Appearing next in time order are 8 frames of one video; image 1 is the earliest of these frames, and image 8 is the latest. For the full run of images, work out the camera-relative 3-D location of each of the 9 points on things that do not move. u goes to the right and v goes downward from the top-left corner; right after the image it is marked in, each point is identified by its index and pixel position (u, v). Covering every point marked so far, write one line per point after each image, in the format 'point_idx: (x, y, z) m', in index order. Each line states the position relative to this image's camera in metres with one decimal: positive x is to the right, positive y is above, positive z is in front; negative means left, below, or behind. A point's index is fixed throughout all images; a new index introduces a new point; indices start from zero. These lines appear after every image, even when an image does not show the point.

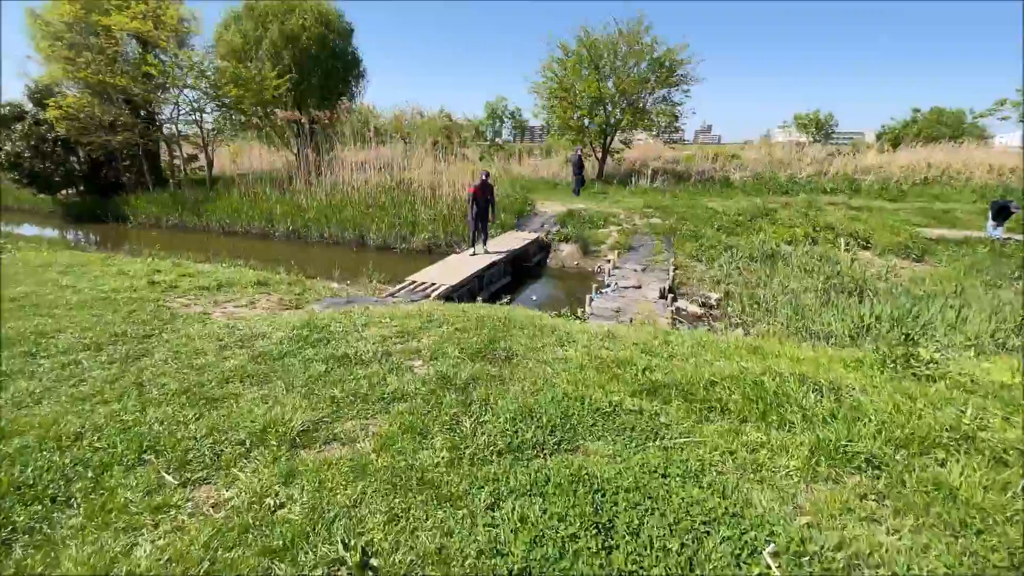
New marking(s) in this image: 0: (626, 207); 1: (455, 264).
0: (+2.9, +2.1, +12.0) m
1: (-0.9, +0.4, +7.7) m
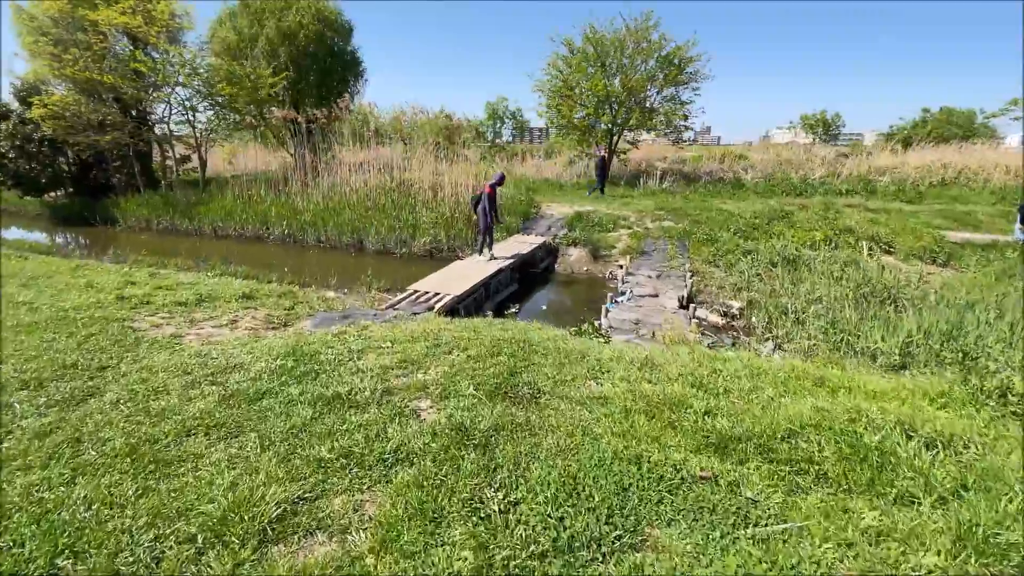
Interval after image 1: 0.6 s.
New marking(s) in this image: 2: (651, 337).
0: (+3.0, +1.9, +11.5) m
1: (-0.8, +0.3, +7.2) m
2: (+1.6, -0.6, +5.4) m
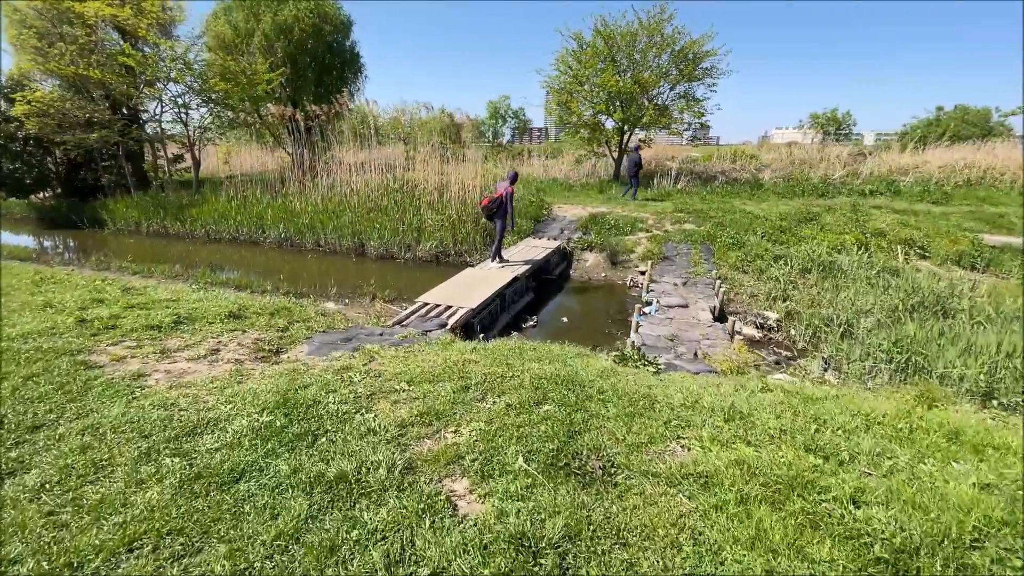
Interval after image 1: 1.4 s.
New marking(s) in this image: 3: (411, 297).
0: (+3.3, +1.8, +10.9) m
1: (-0.5, +0.1, +6.5) m
2: (+1.8, -0.7, +4.8) m
3: (-1.5, -0.2, +7.2) m
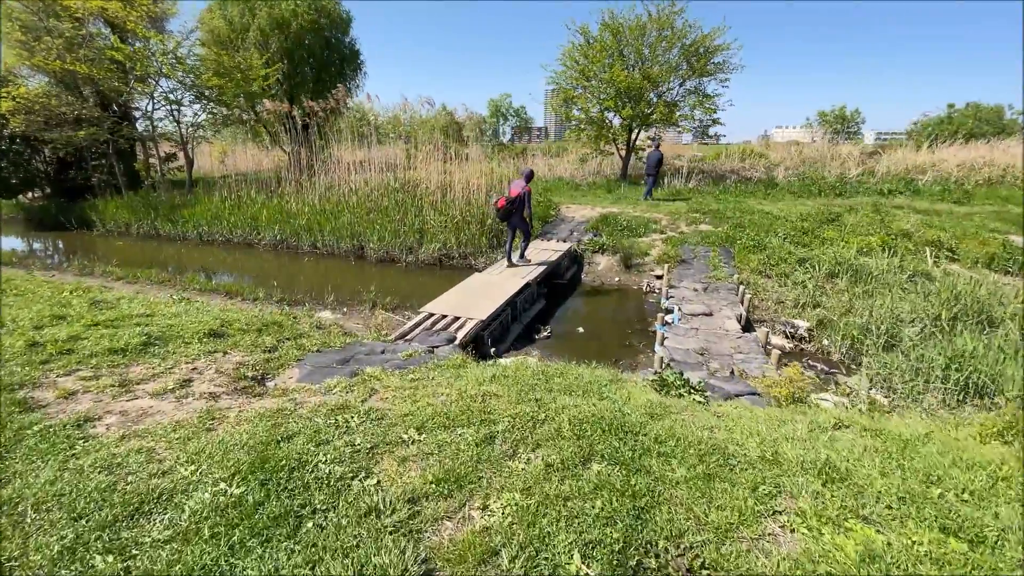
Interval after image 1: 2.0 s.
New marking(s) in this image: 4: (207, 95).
0: (+3.4, +1.7, +10.4) m
1: (-0.4, 0.0, +6.1) m
2: (+2.0, -0.8, +4.3) m
3: (-1.4, -0.3, +6.8) m
4: (-8.3, +5.2, +12.8) m
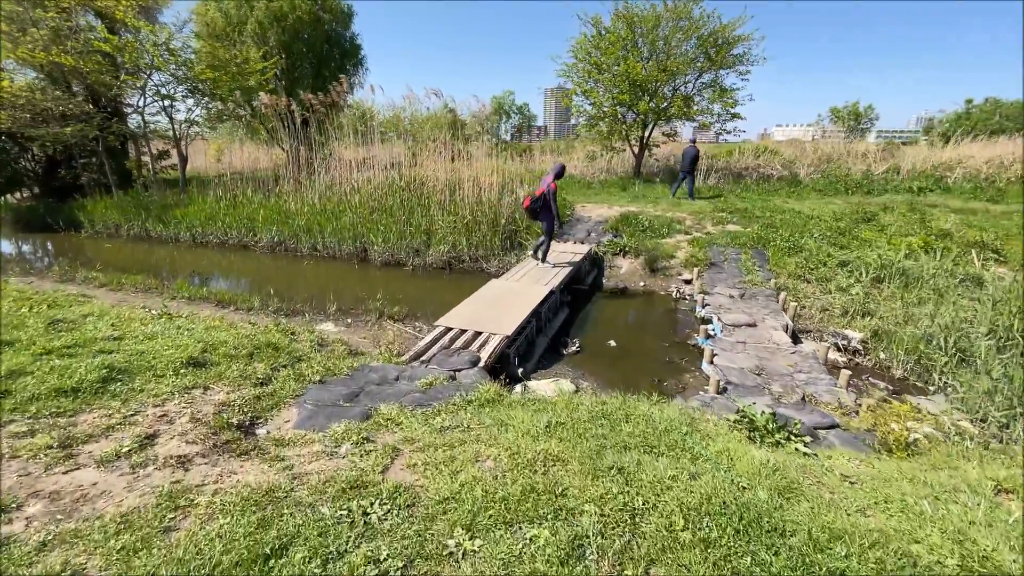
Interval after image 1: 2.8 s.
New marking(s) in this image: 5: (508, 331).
0: (+3.7, +1.6, +9.8) m
1: (-0.1, -0.1, +5.4) m
2: (+2.3, -0.9, +3.7) m
3: (-1.1, -0.4, +6.1) m
4: (-8.0, +5.1, +12.2) m
5: (0.0, -0.4, +4.3) m
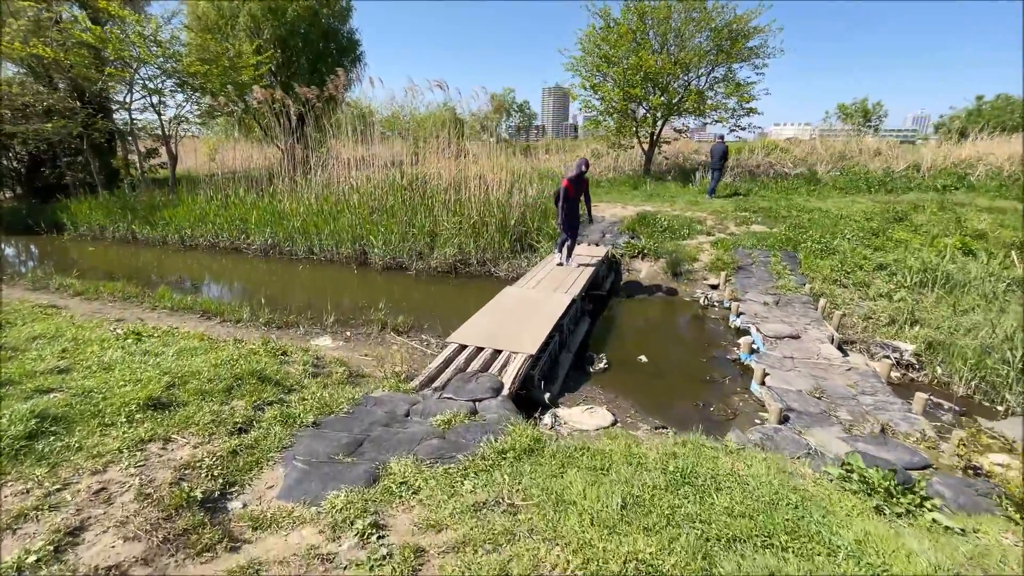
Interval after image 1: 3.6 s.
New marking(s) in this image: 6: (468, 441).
0: (+3.8, +1.5, +9.2) m
1: (+0.1, -0.2, +4.9) m
2: (+2.5, -1.0, +3.2) m
3: (-0.9, -0.5, +5.6) m
4: (-7.9, +5.0, +11.6) m
5: (+0.2, -0.5, +3.8) m
6: (-0.2, -0.8, +2.4) m
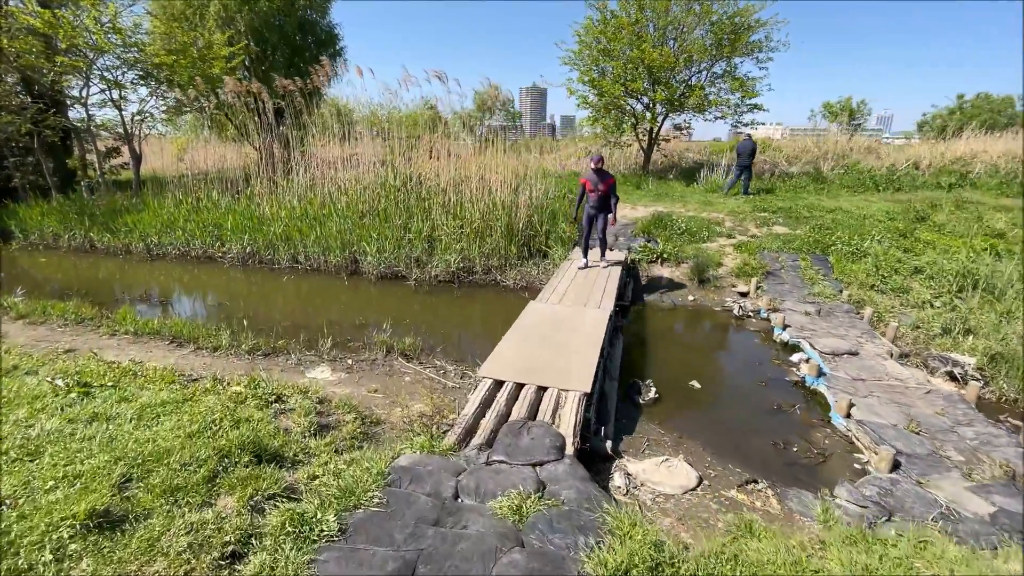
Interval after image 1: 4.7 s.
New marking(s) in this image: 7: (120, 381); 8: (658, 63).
0: (+3.9, +1.4, +8.7) m
1: (+0.3, -0.3, +4.2) m
2: (+2.8, -1.1, +2.6) m
3: (-0.7, -0.6, +4.9) m
4: (-8.0, +4.7, +10.6) m
5: (+0.5, -0.6, +3.1) m
6: (+0.2, -0.9, +1.7) m
7: (-2.5, -0.6, +3.1) m
8: (+3.6, +5.6, +11.8) m
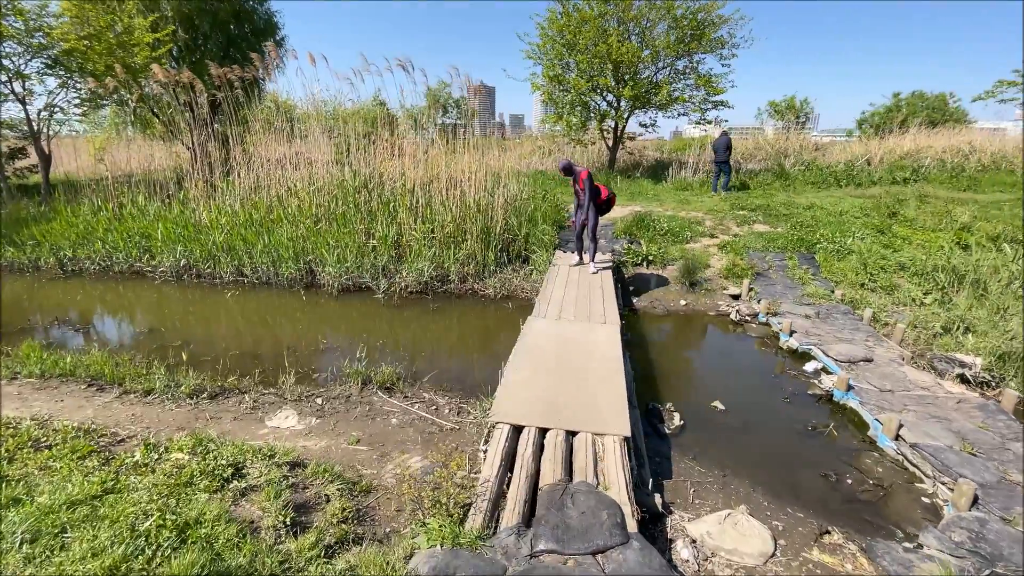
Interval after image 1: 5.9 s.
0: (+3.4, +1.4, +8.5) m
1: (+0.4, -0.5, +3.7) m
2: (+3.0, -1.2, +2.3) m
3: (-0.7, -0.8, +4.2) m
4: (-8.7, +4.3, +9.2) m
5: (+0.6, -0.8, +2.6) m
6: (+0.4, -1.1, +1.2) m
7: (-2.4, -0.8, +2.2) m
8: (+2.7, +5.6, +11.5) m
